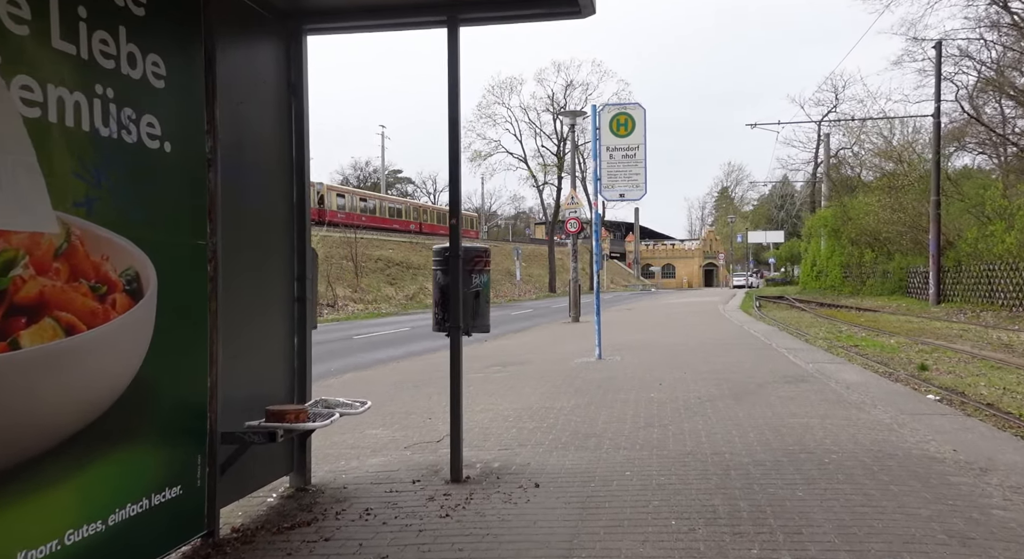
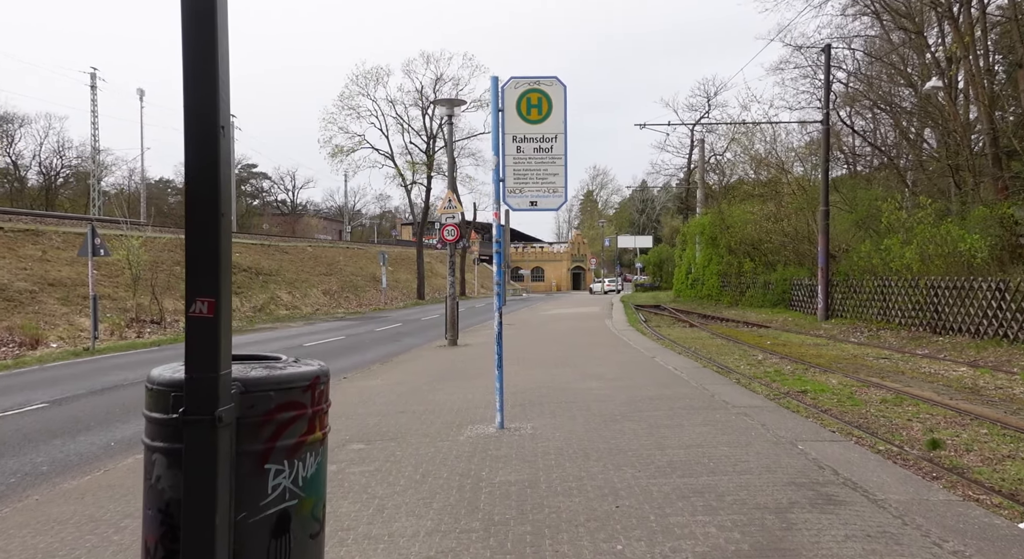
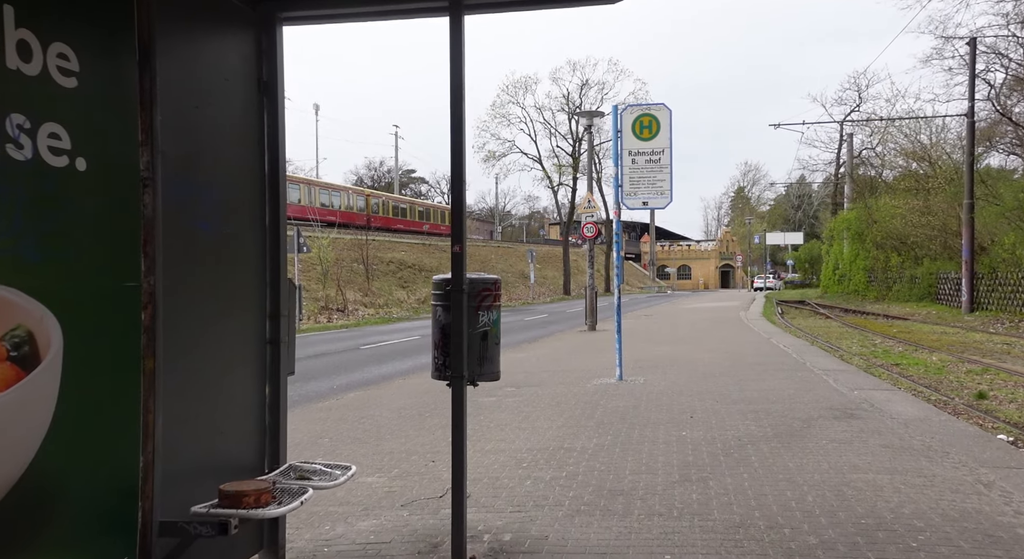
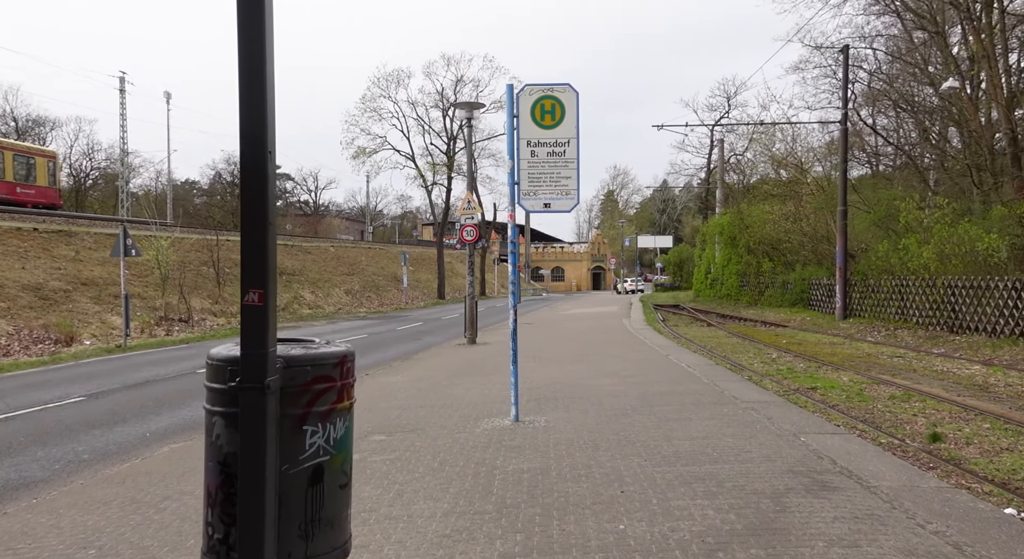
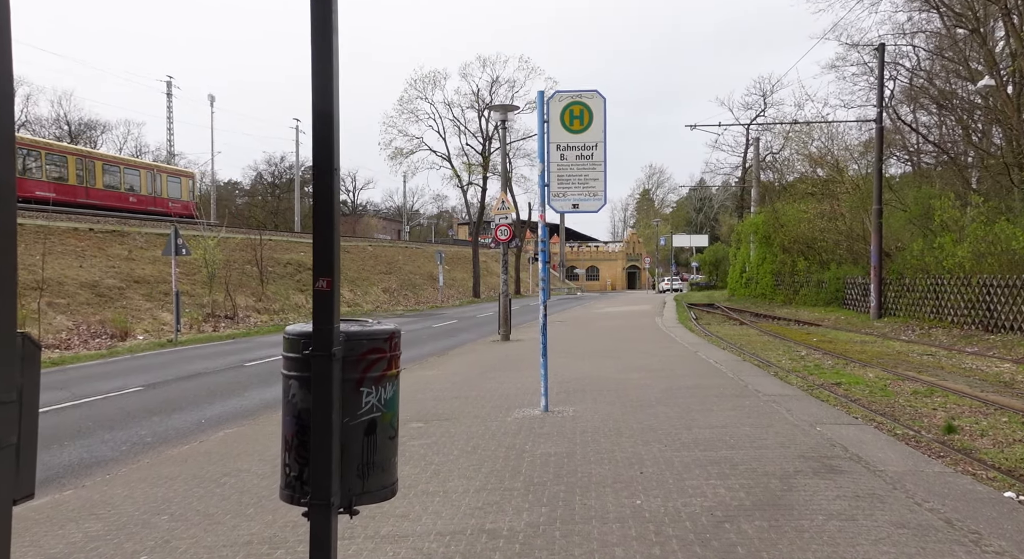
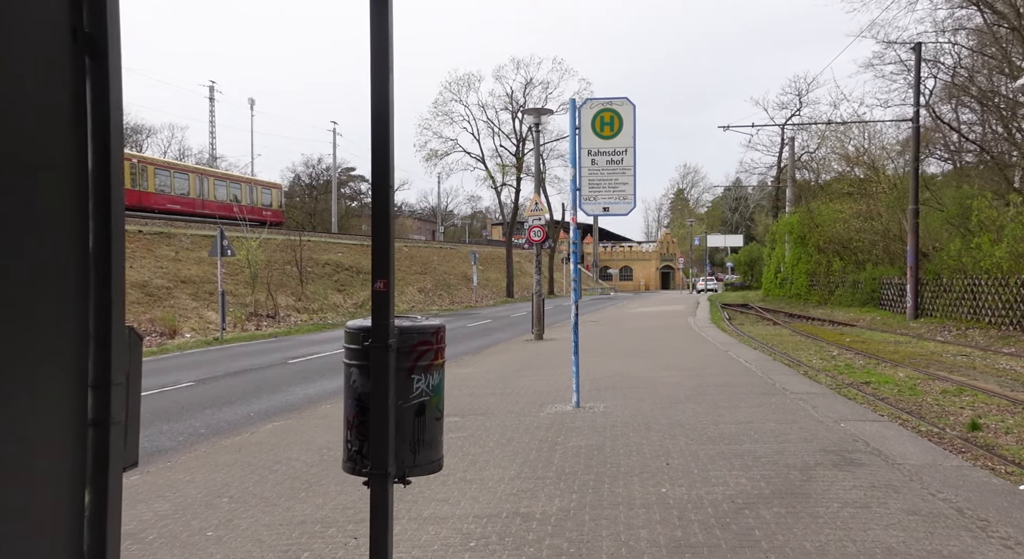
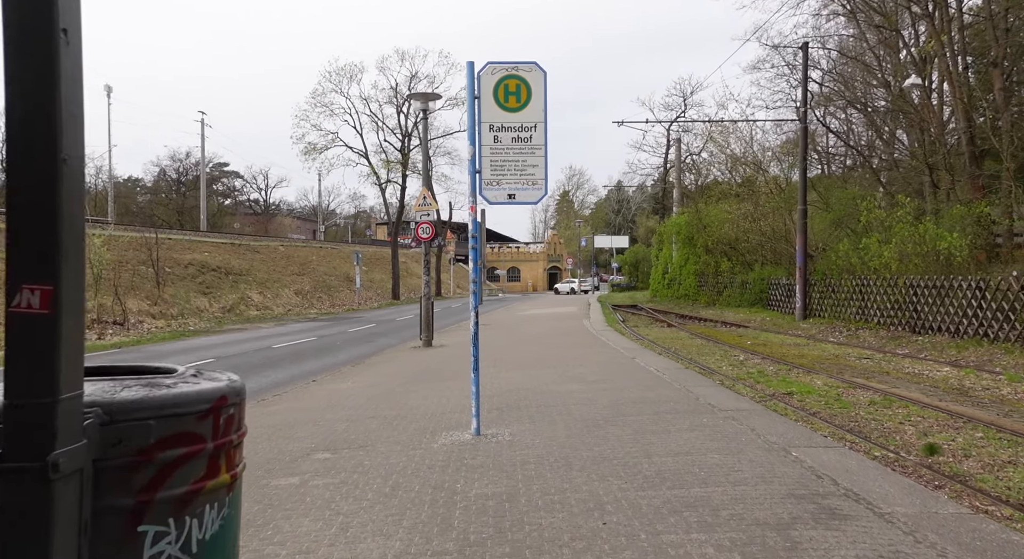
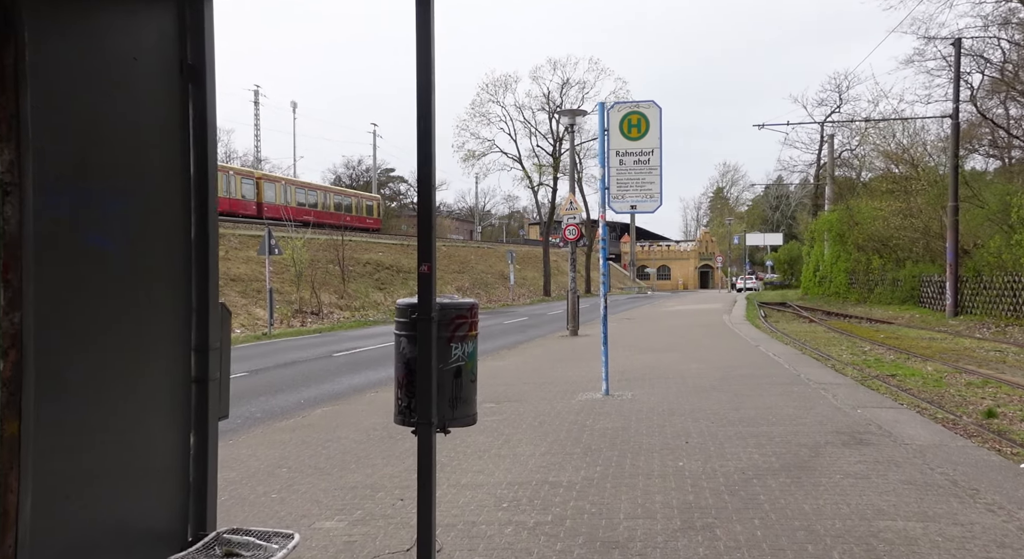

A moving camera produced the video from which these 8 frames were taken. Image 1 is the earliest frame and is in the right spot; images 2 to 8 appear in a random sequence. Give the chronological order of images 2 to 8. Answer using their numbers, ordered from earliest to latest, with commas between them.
3, 8, 6, 5, 4, 2, 7
